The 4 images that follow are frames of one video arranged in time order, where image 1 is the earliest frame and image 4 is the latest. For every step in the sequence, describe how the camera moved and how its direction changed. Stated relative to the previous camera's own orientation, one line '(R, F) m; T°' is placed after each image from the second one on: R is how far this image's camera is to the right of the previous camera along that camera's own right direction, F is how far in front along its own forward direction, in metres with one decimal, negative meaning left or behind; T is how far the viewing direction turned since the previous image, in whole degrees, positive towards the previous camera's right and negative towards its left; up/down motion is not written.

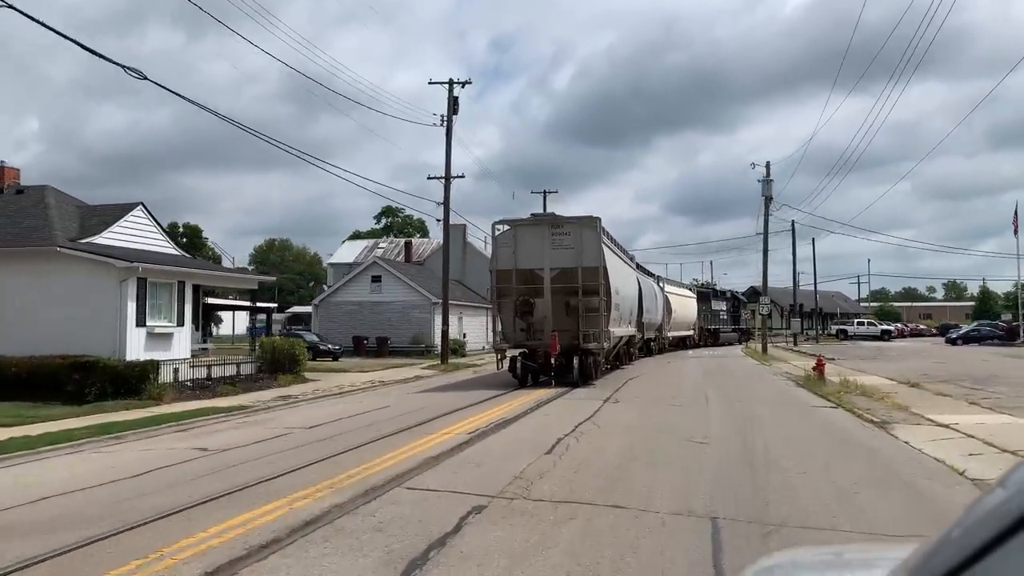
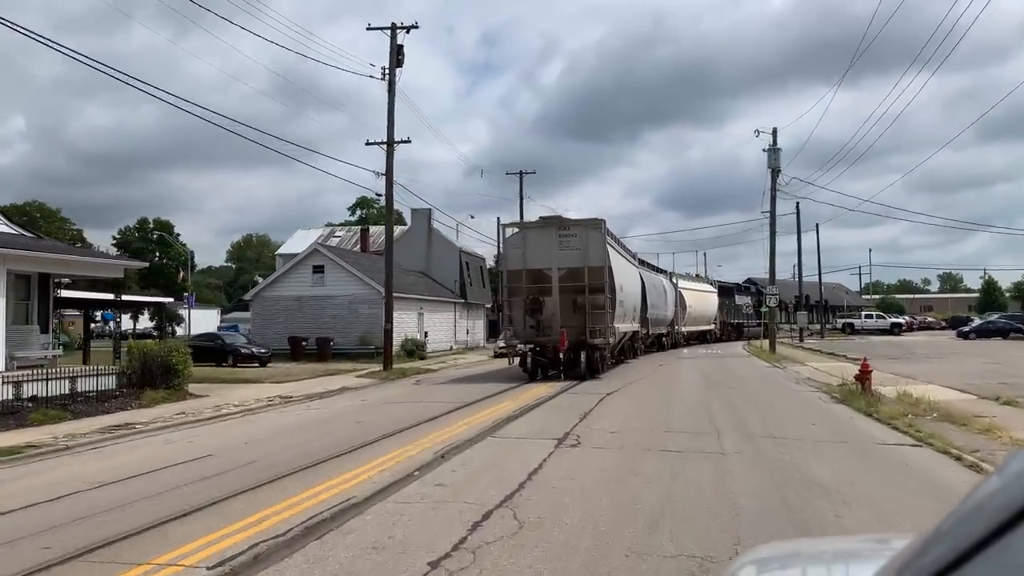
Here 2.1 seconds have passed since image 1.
(+1.2, +5.9) m; +1°
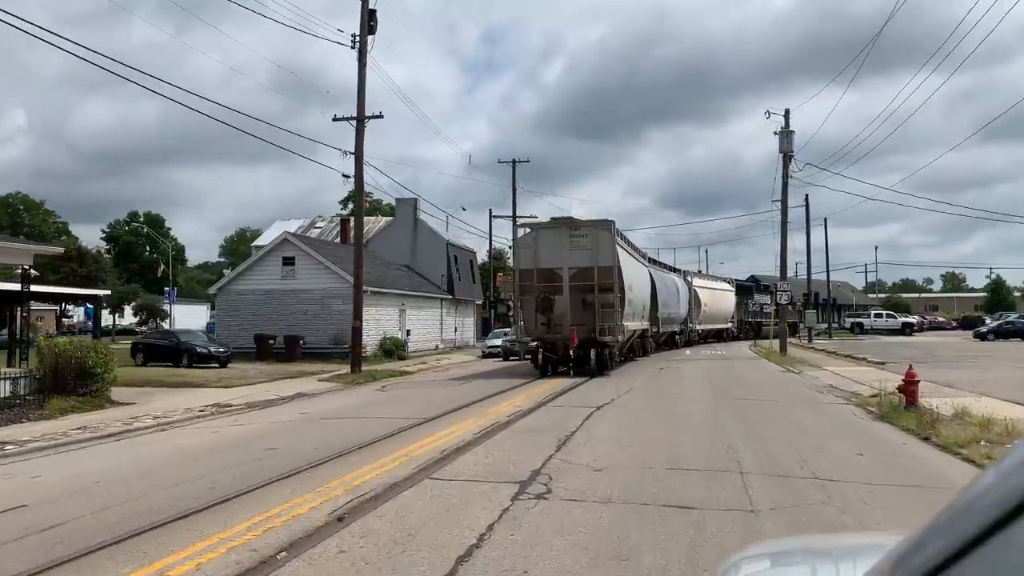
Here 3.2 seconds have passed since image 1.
(+0.5, +2.9) m; 0°
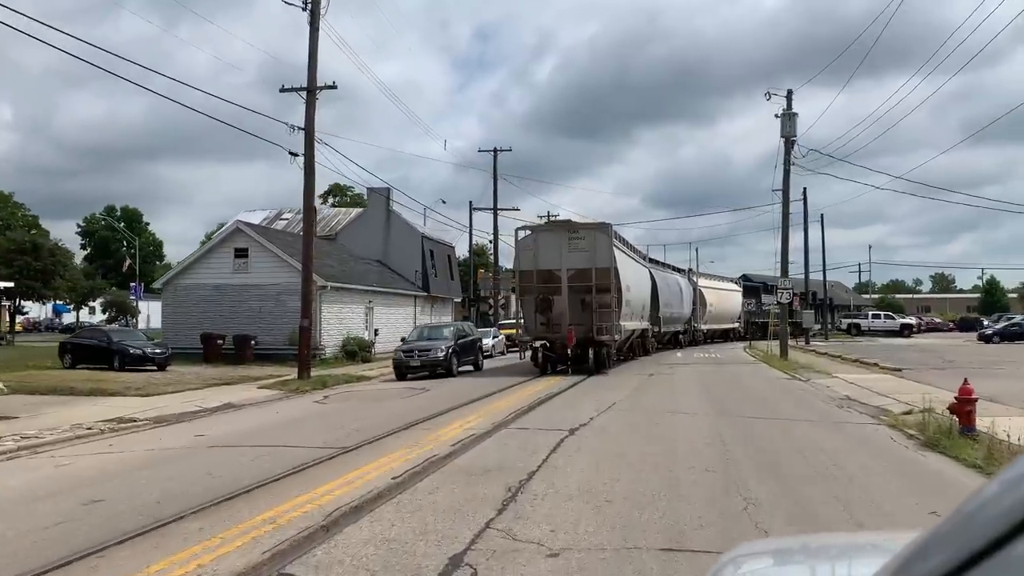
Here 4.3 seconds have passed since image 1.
(+0.5, +2.9) m; +1°
